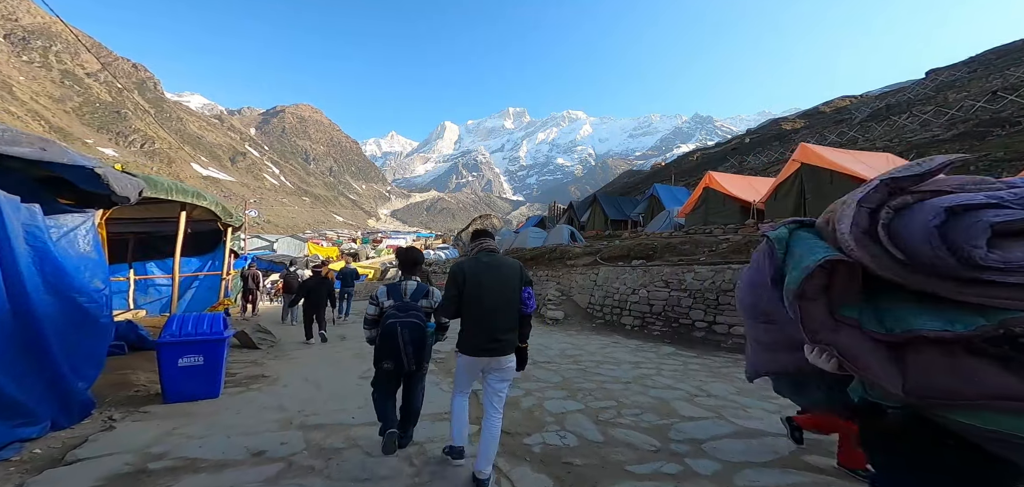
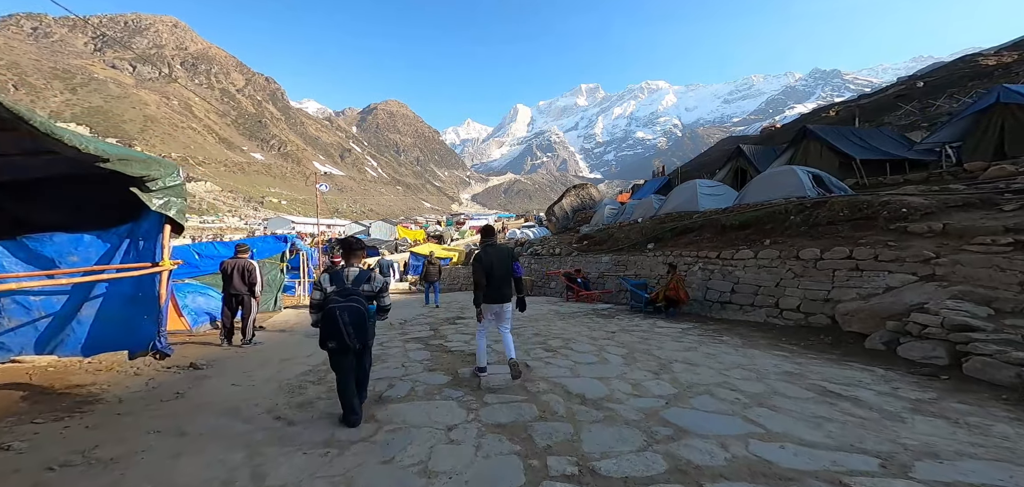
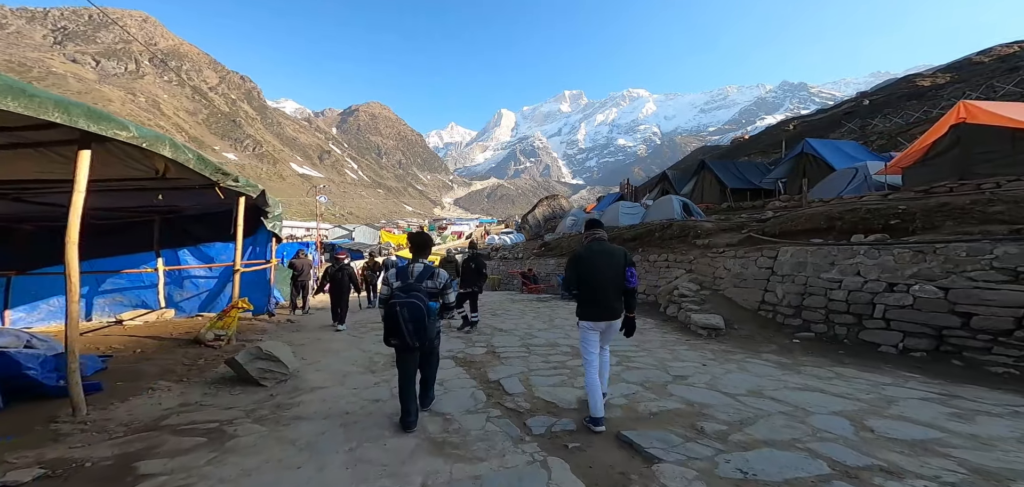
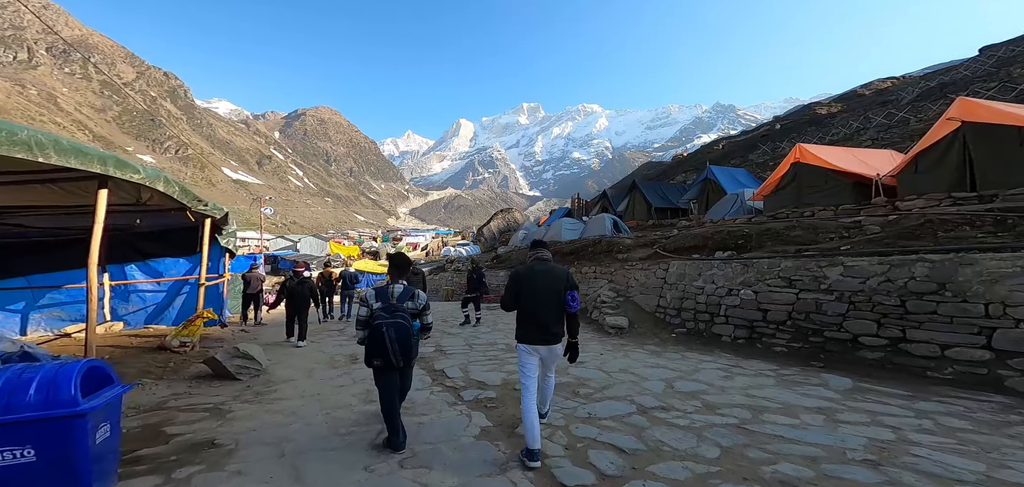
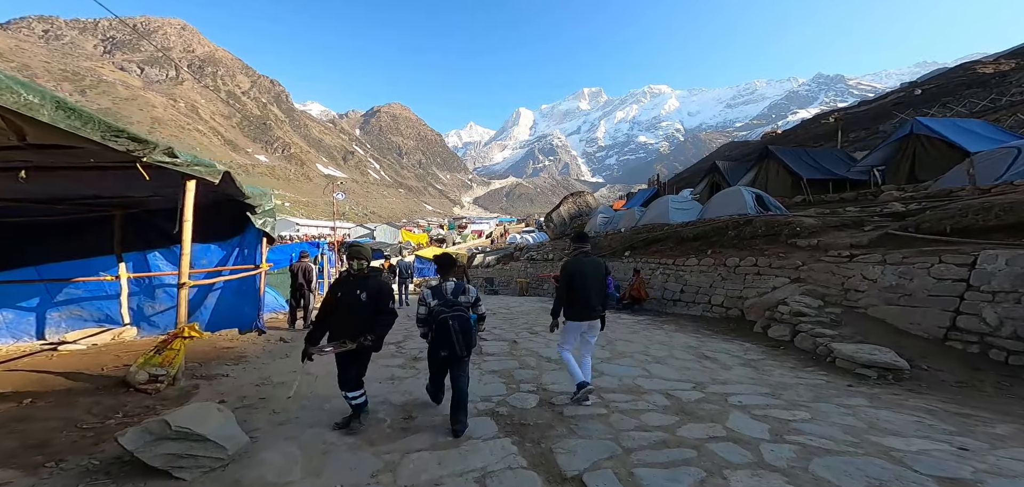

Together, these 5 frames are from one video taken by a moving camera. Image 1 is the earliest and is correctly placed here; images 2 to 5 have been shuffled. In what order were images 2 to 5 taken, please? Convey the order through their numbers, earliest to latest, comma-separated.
4, 3, 5, 2
